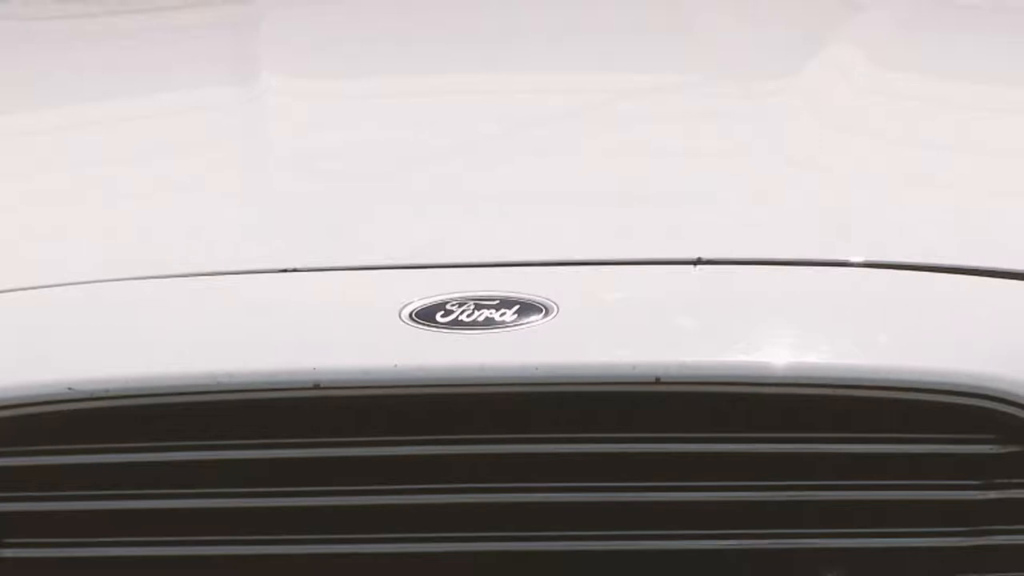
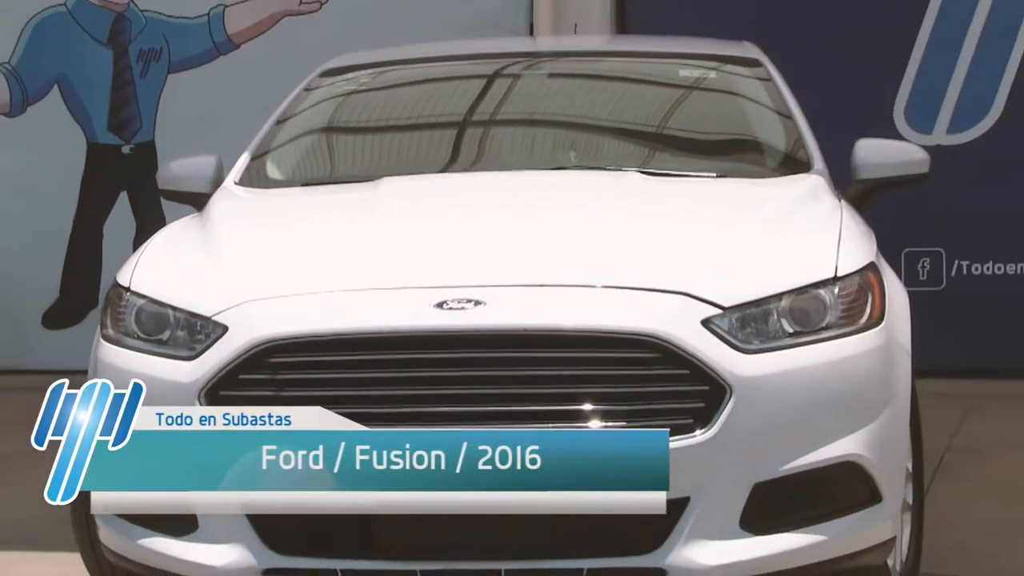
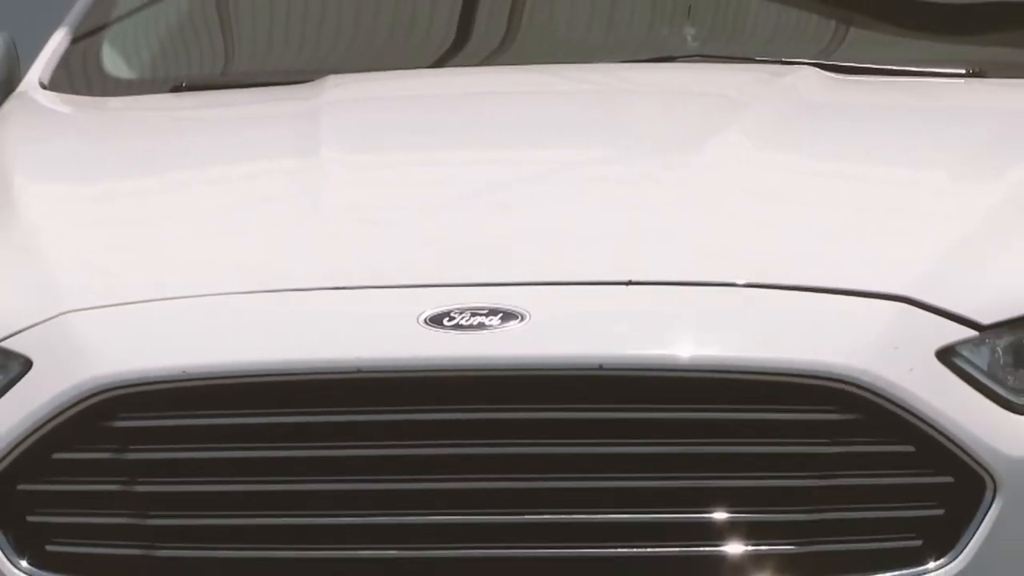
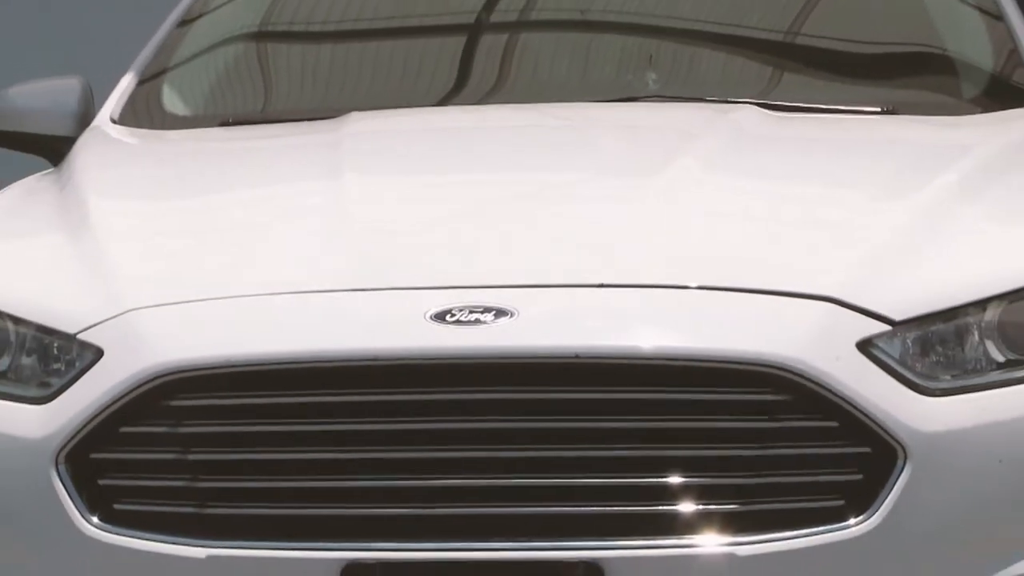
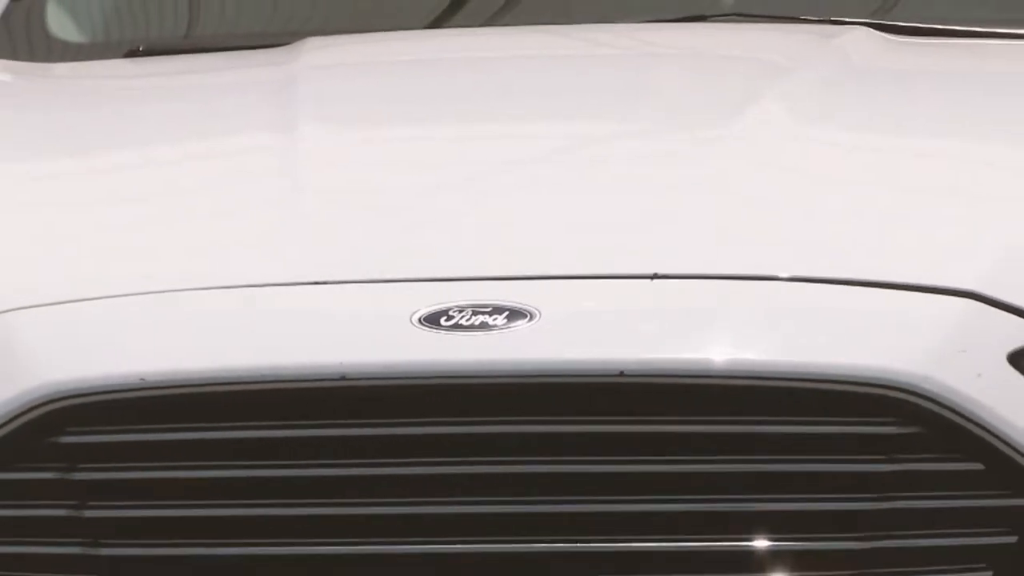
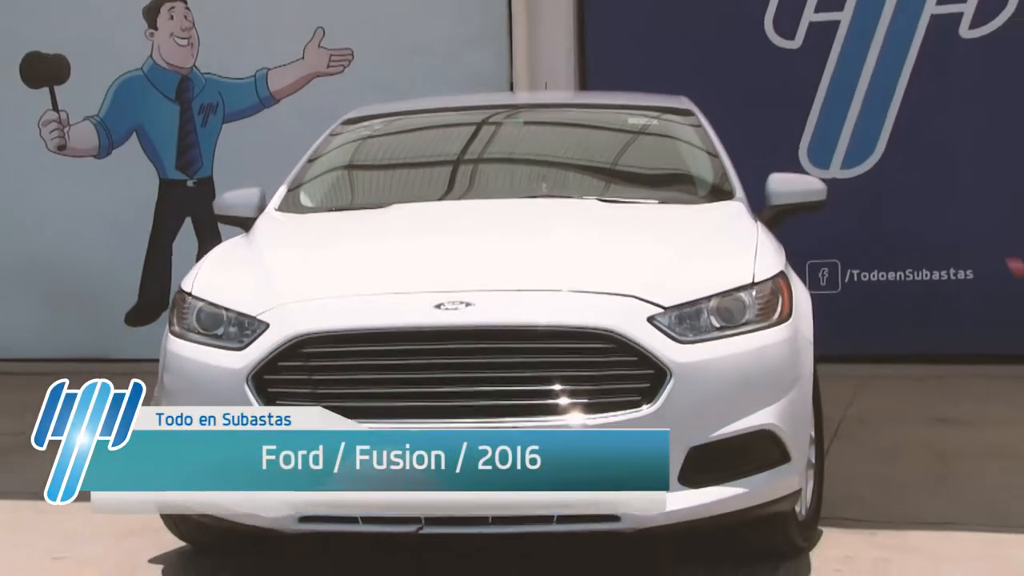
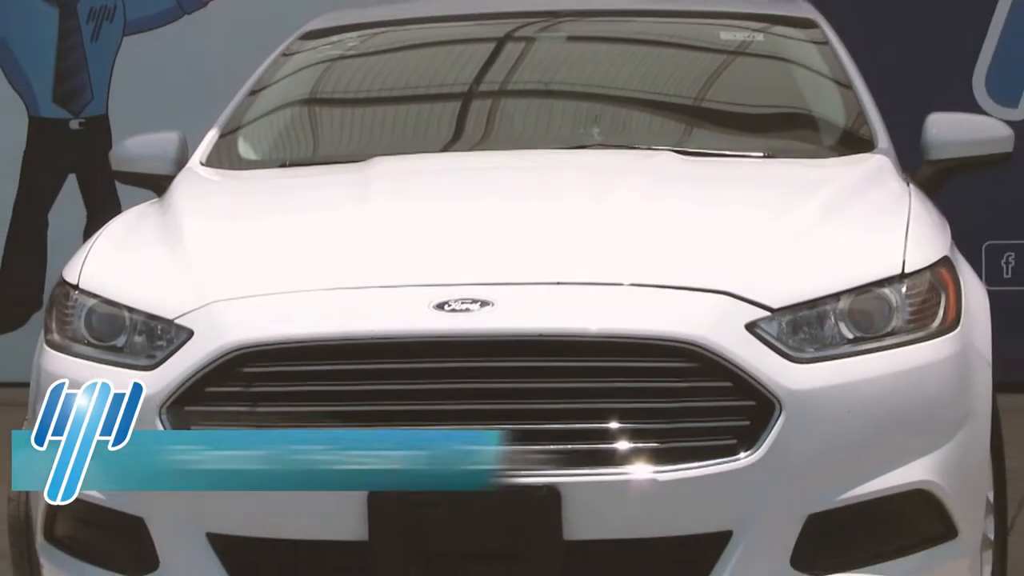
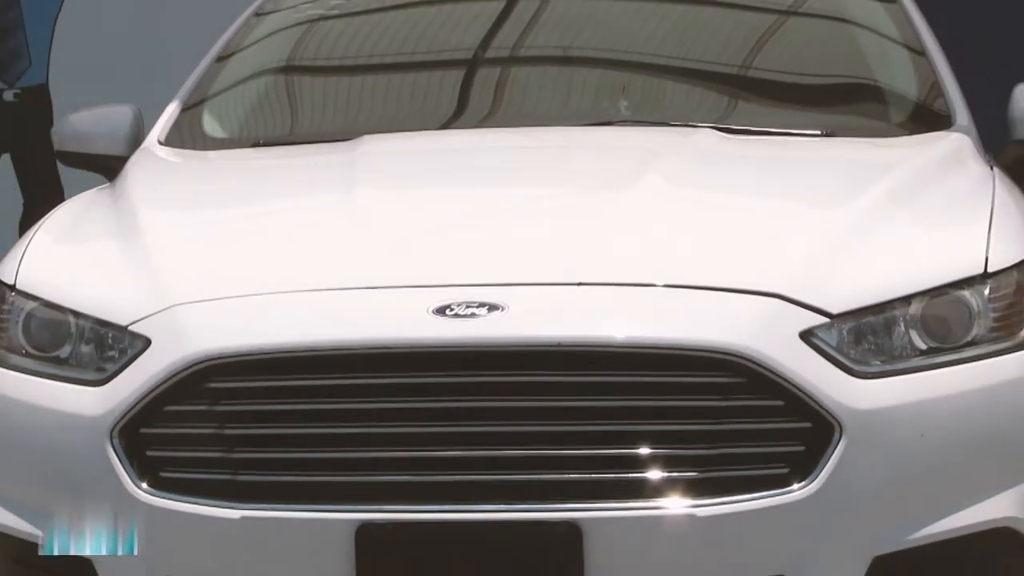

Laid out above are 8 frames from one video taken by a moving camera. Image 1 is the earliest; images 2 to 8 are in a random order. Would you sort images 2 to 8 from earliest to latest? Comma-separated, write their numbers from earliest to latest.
5, 3, 4, 8, 7, 2, 6
